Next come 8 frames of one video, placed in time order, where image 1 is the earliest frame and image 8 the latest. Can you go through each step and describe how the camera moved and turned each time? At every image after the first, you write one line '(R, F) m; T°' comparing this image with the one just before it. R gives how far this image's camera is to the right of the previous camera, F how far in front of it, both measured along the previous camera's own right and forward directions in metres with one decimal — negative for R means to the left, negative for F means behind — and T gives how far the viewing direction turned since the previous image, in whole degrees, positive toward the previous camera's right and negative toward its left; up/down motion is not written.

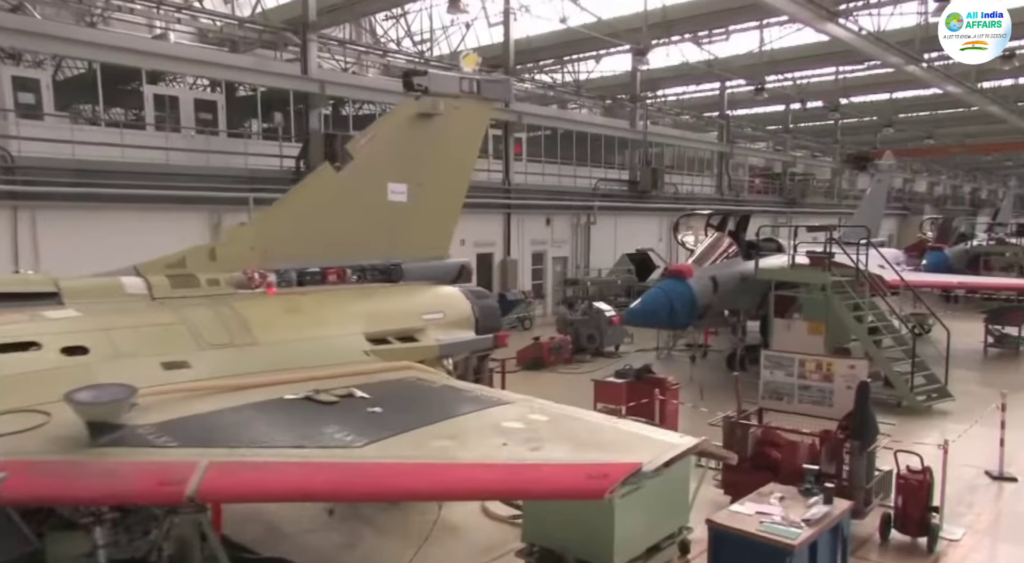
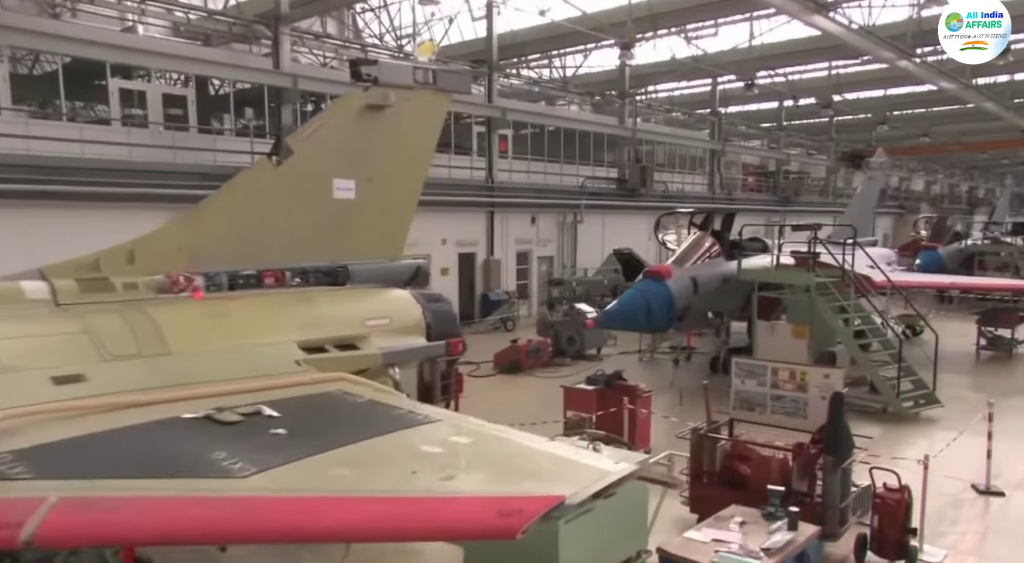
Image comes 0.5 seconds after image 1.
(+0.4, +0.4) m; 0°
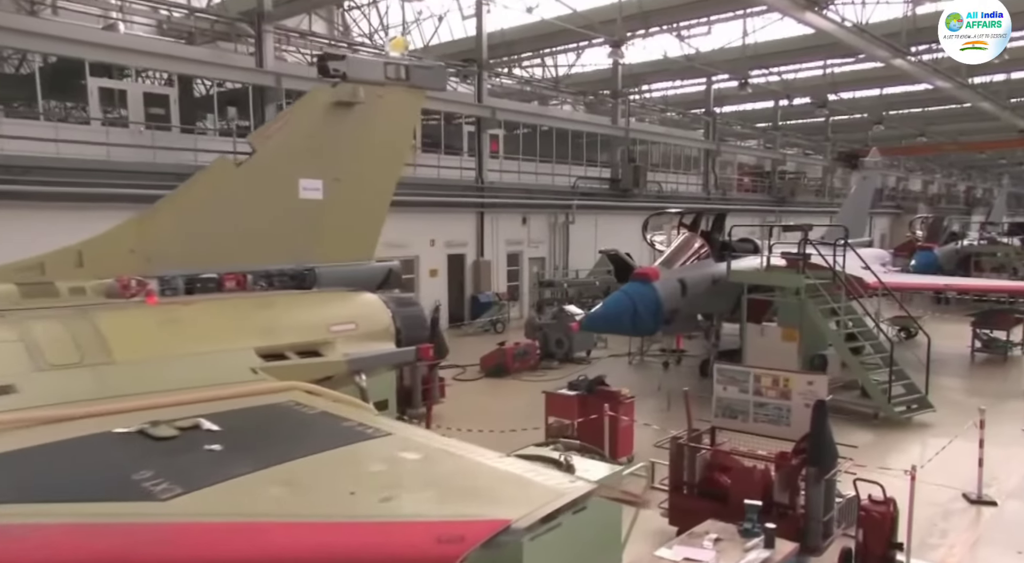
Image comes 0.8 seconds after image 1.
(+0.2, +0.2) m; 0°
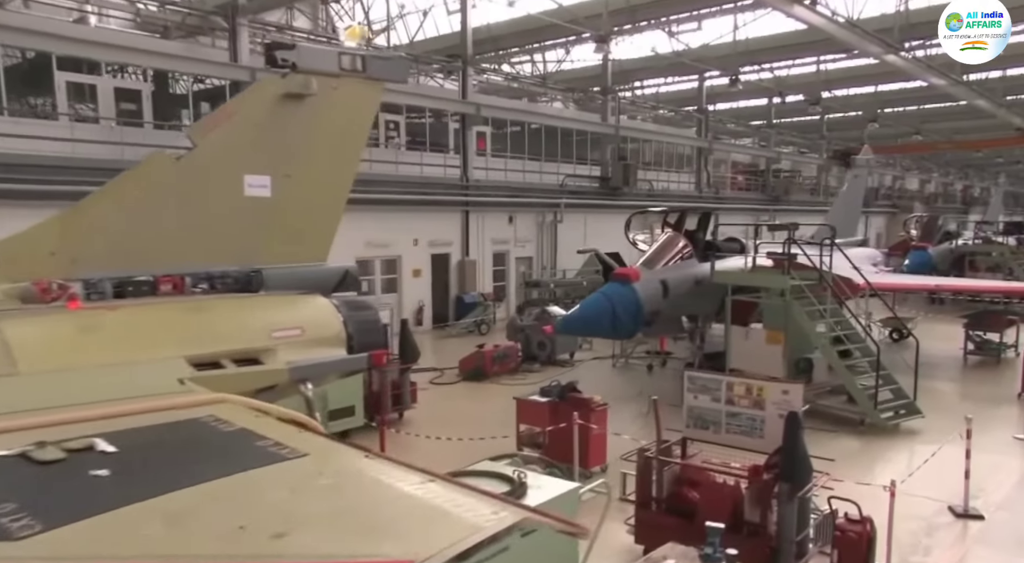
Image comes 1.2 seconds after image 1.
(+0.3, +0.3) m; 0°
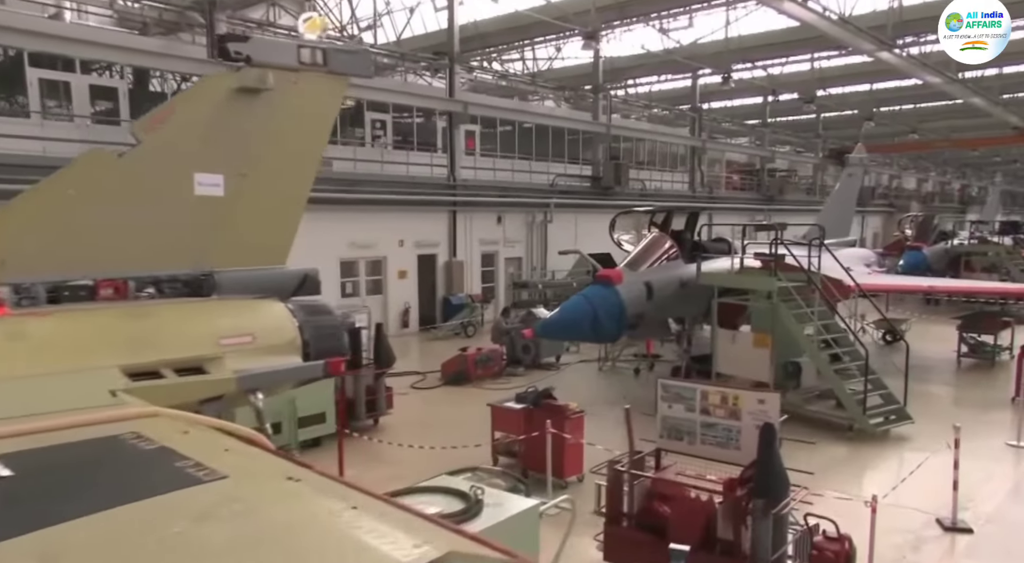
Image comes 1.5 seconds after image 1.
(+0.3, +0.3) m; 0°
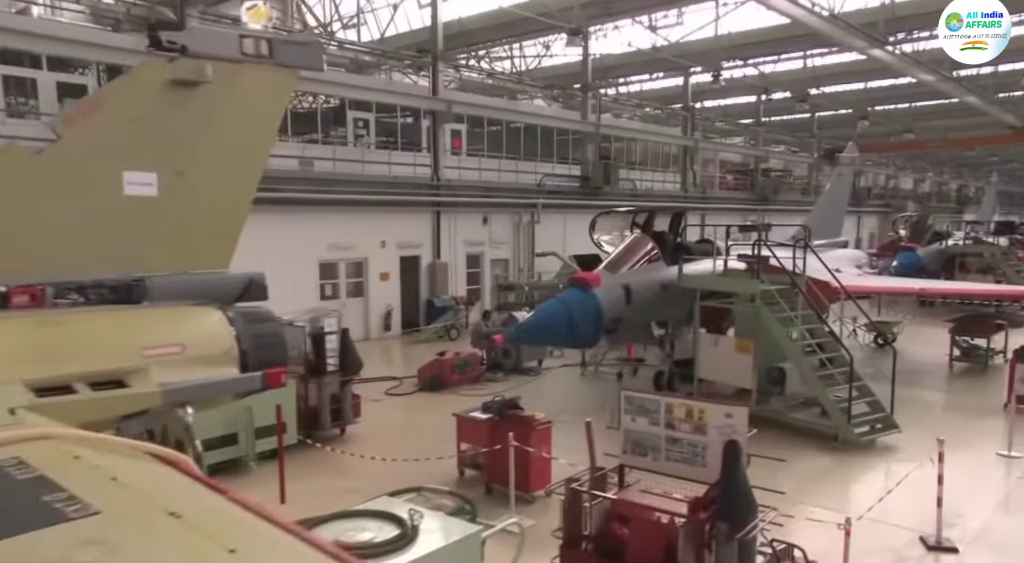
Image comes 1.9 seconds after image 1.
(+0.3, +0.3) m; 0°
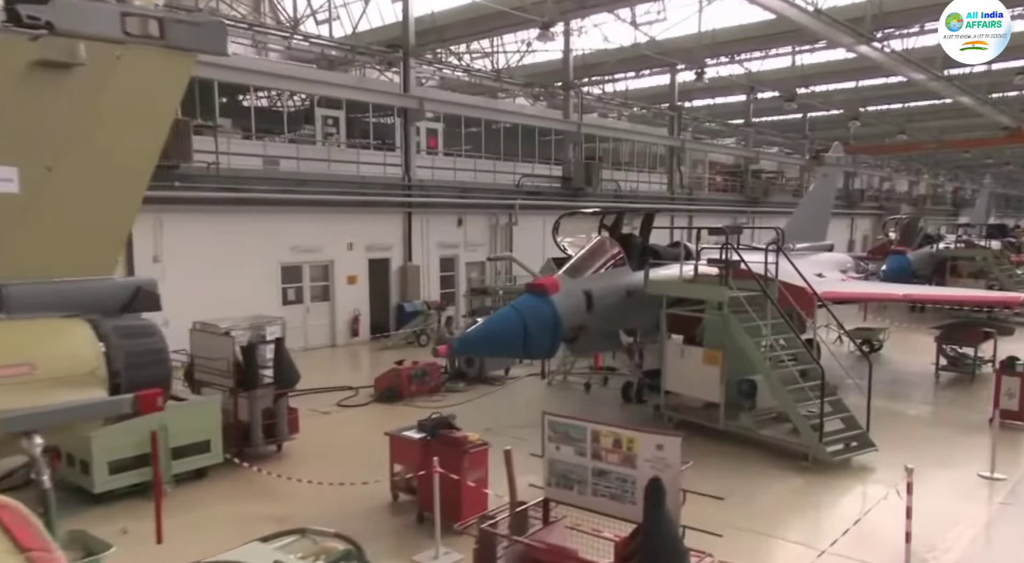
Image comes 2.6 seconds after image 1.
(+0.5, +0.6) m; 0°
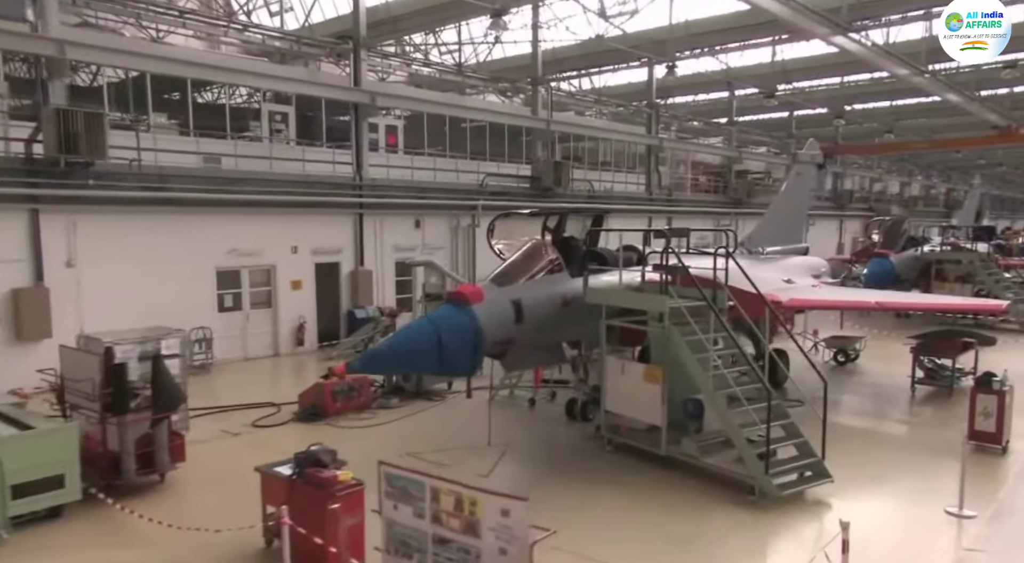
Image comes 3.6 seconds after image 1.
(+0.8, +0.9) m; 0°
